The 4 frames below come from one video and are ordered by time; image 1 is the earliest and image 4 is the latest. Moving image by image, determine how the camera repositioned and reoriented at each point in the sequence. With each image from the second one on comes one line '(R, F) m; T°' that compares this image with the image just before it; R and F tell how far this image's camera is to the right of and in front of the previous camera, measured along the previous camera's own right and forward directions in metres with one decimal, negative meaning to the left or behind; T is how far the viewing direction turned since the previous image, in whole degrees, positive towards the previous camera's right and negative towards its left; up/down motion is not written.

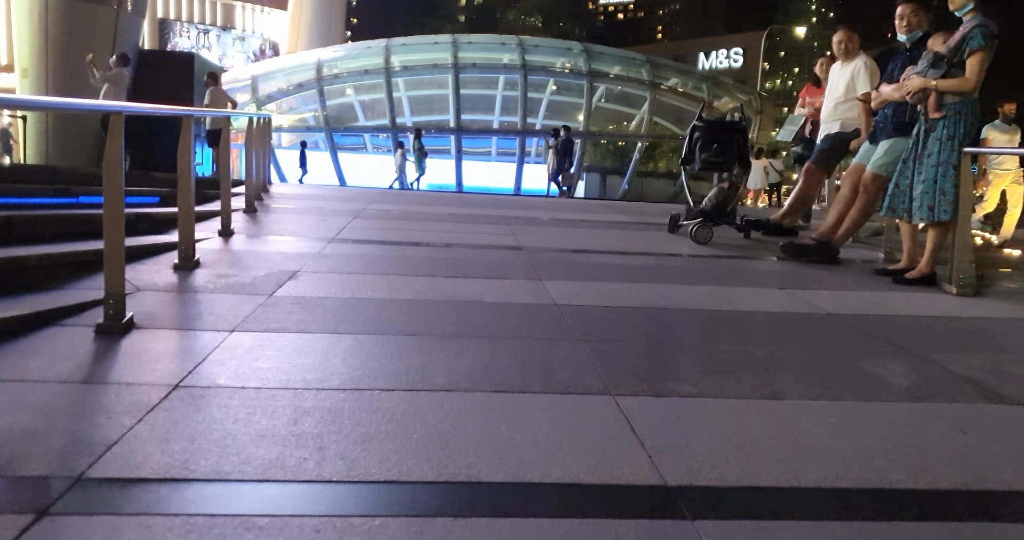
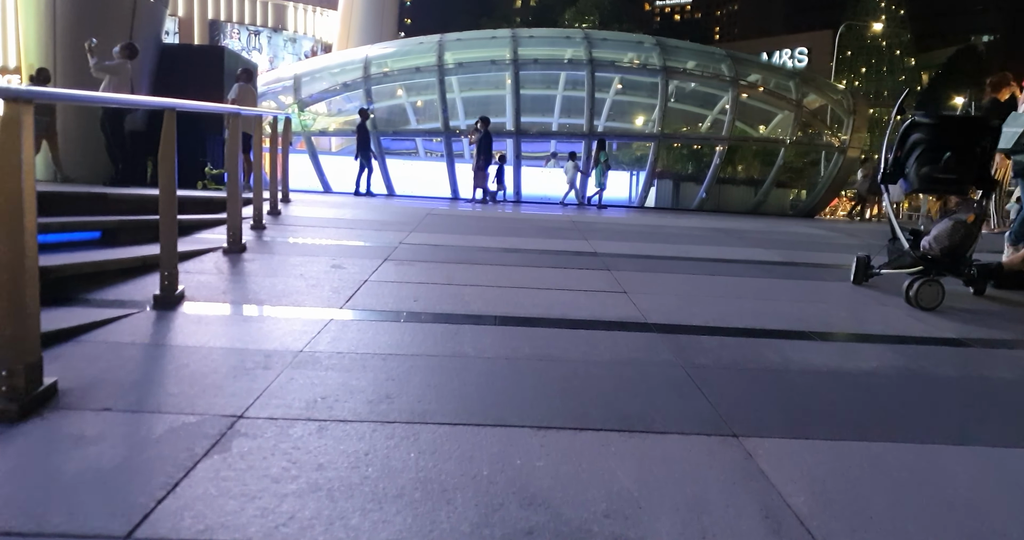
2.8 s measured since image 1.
(-0.3, +3.0) m; -3°
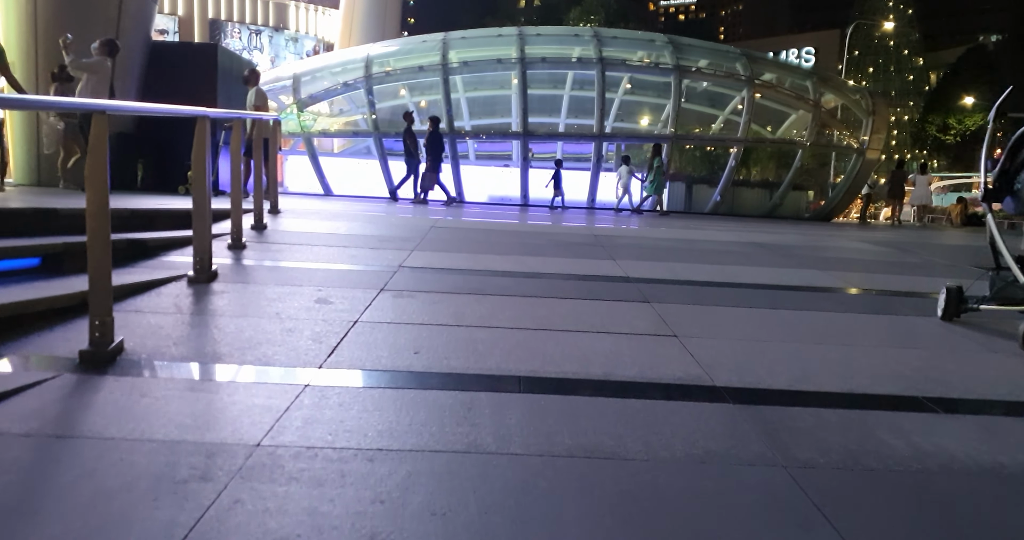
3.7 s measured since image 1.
(-0.1, +1.0) m; 0°
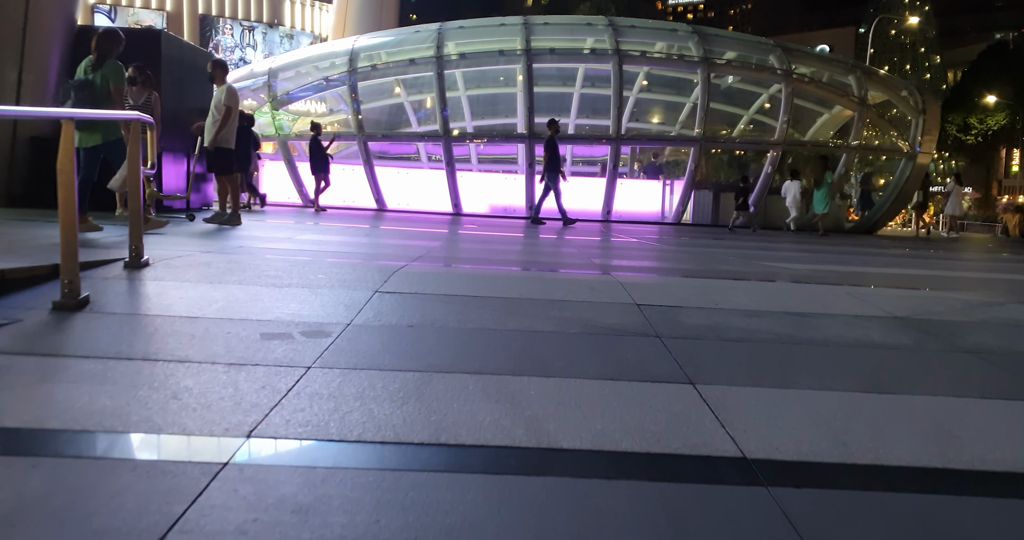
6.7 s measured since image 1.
(+0.1, +3.4) m; 0°
